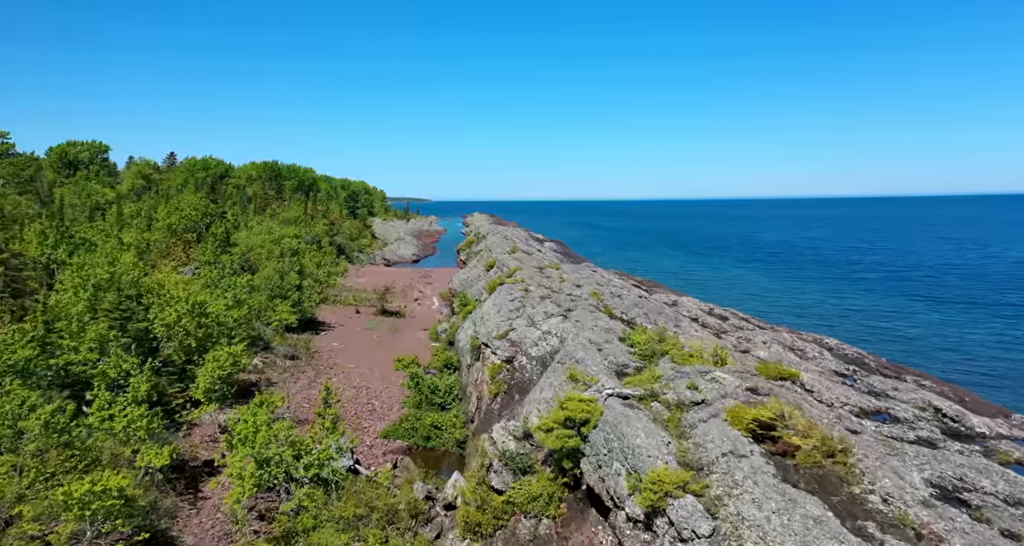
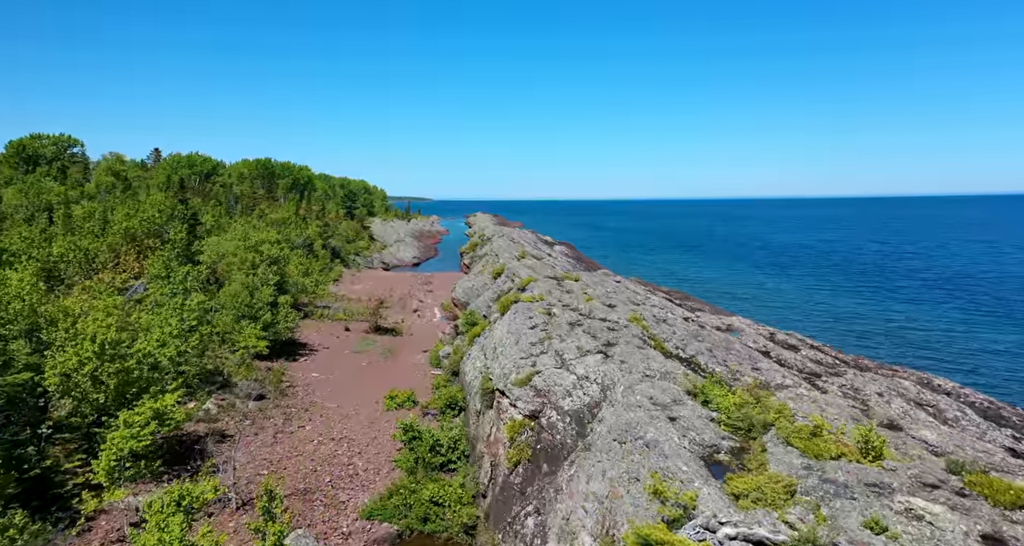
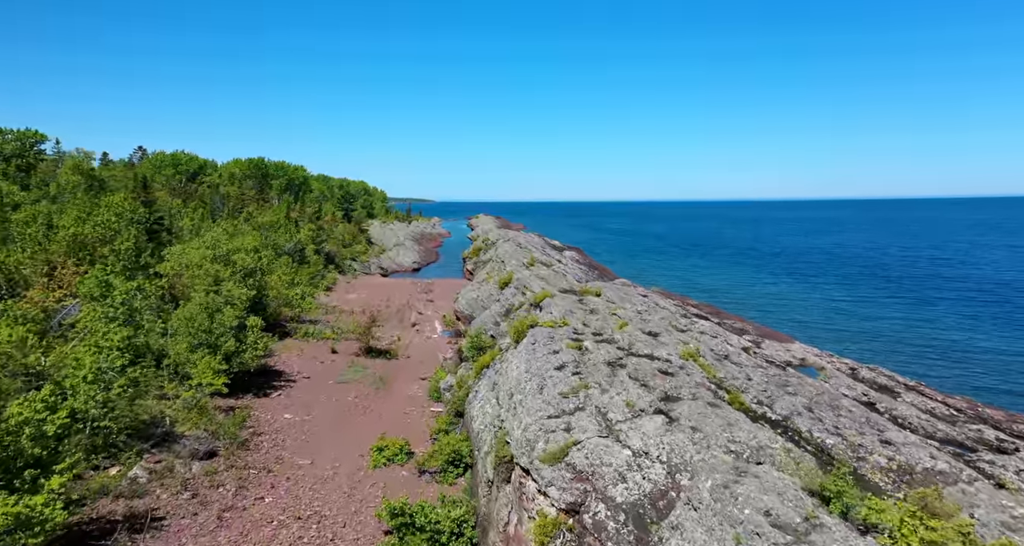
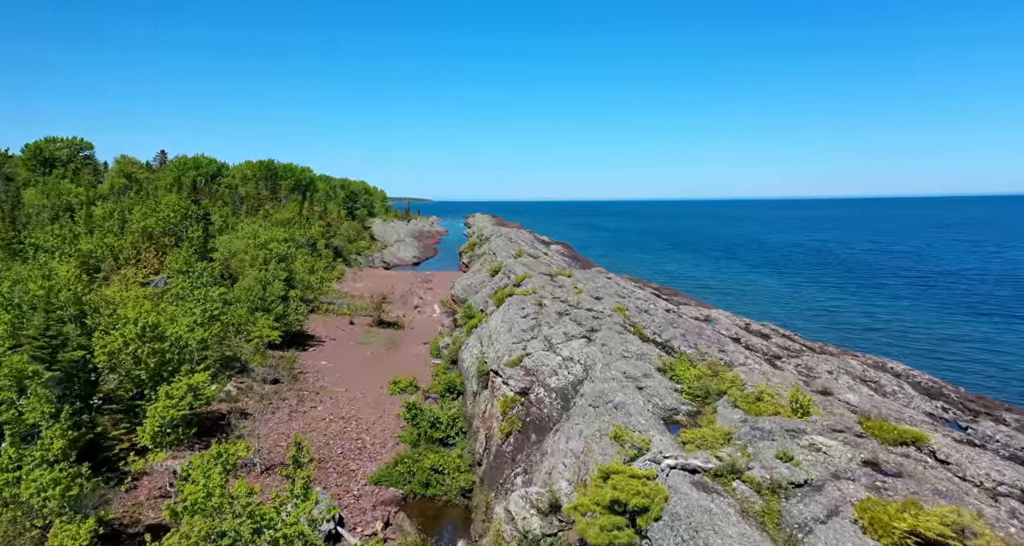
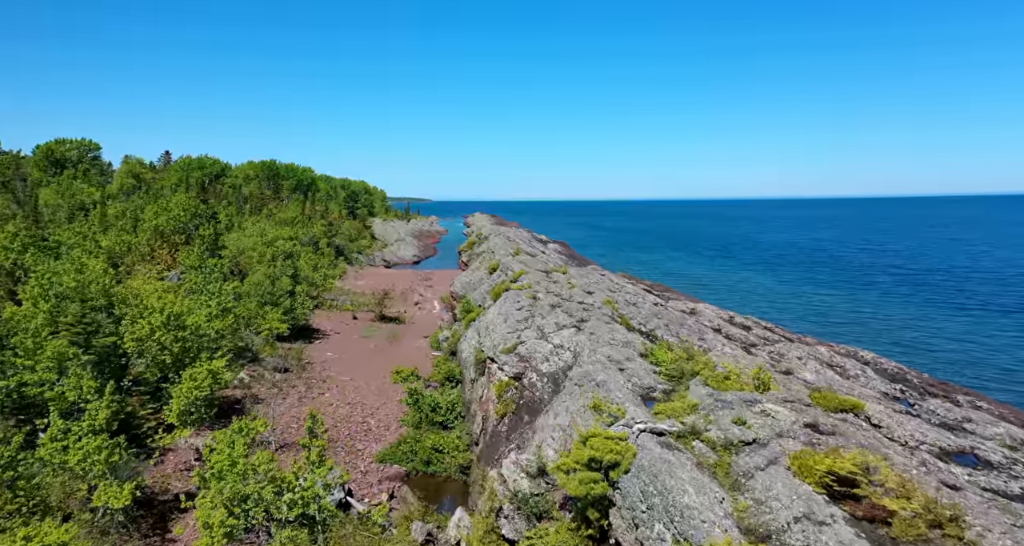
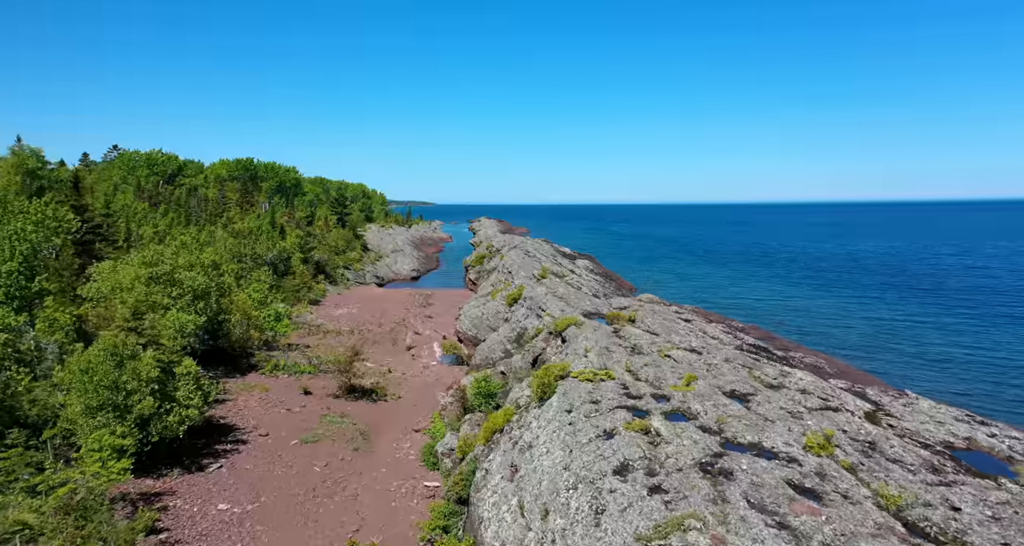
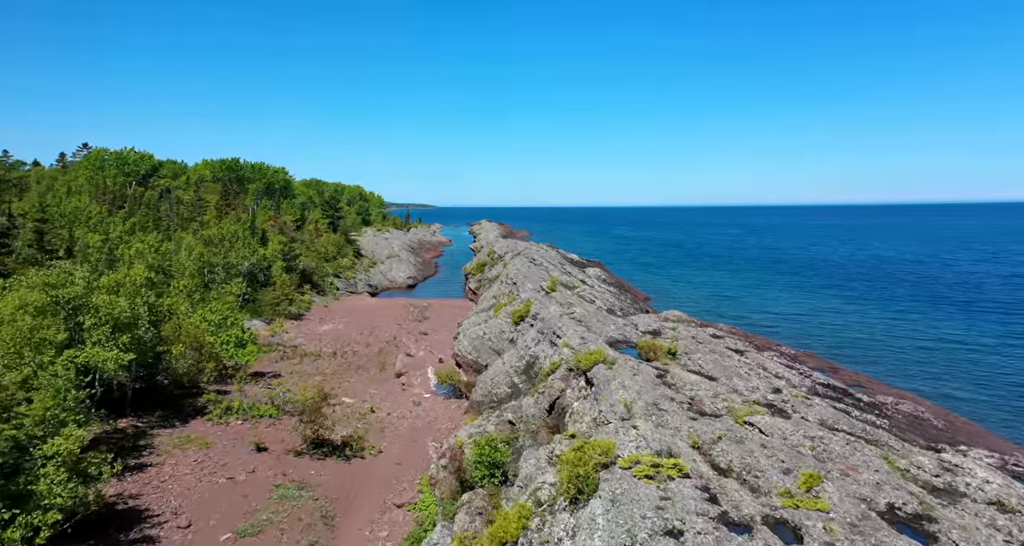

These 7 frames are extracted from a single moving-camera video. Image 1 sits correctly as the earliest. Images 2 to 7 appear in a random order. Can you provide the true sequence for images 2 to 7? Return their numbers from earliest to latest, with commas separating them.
5, 4, 2, 3, 6, 7
